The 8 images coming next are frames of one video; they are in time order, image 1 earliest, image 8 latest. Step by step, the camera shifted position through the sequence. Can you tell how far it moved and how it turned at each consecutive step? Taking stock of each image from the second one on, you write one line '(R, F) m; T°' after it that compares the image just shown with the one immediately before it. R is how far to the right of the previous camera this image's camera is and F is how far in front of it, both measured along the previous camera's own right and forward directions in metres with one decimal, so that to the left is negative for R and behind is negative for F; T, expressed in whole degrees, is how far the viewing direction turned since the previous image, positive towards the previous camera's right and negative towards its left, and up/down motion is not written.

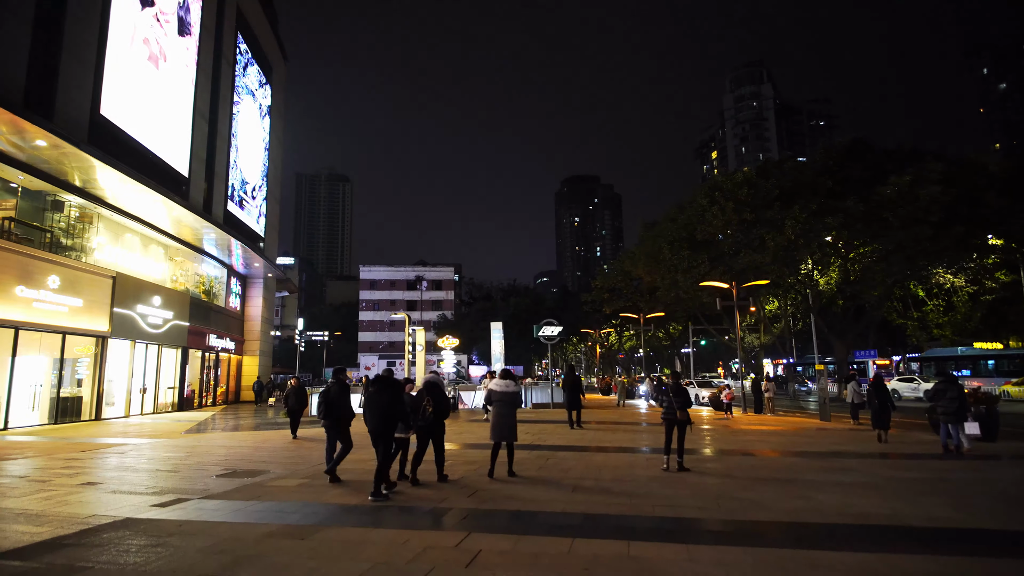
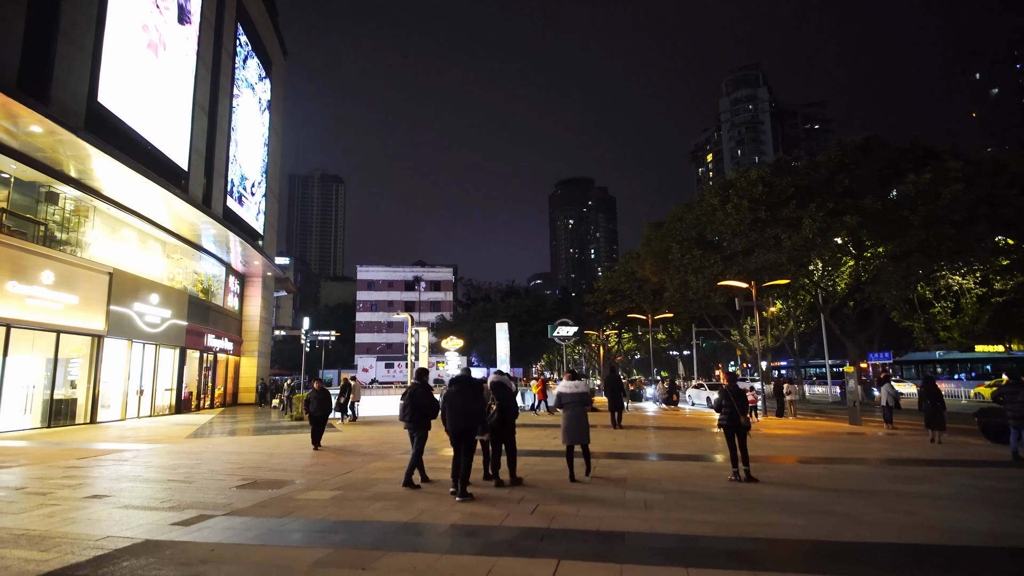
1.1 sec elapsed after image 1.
(-0.7, +0.7) m; +1°
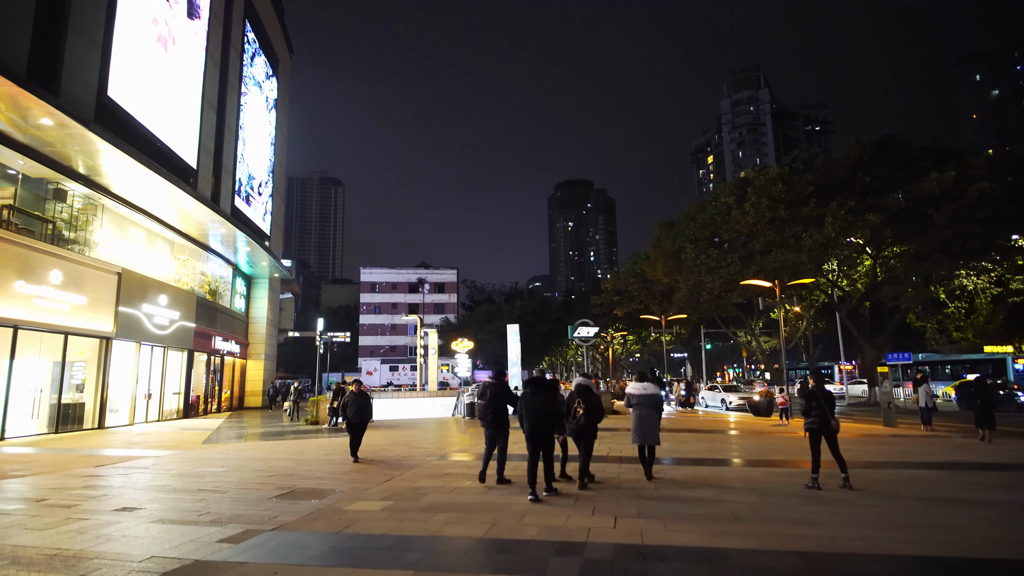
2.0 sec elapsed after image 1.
(-0.7, +0.5) m; 0°
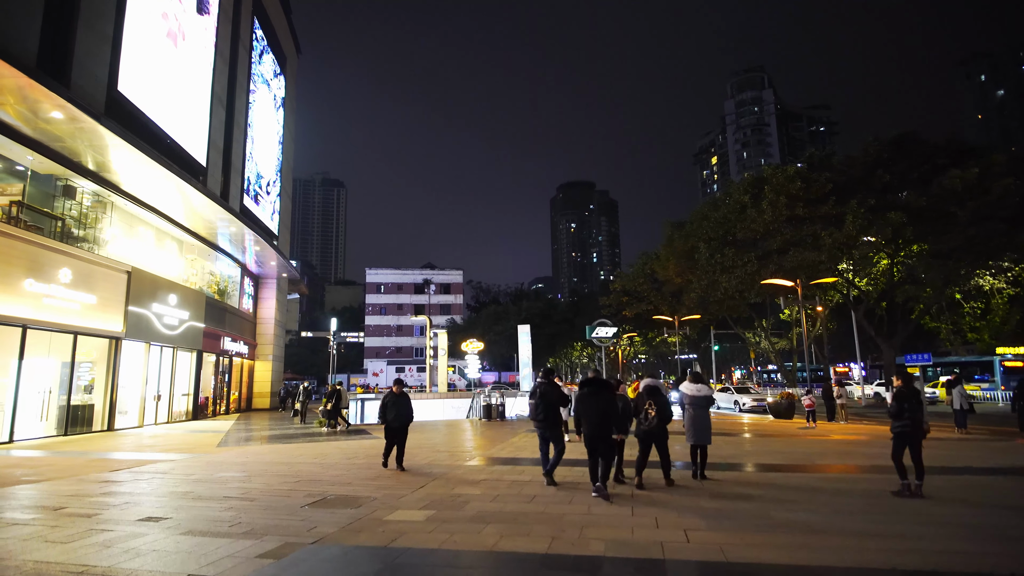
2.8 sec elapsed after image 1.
(-0.5, +0.4) m; 0°
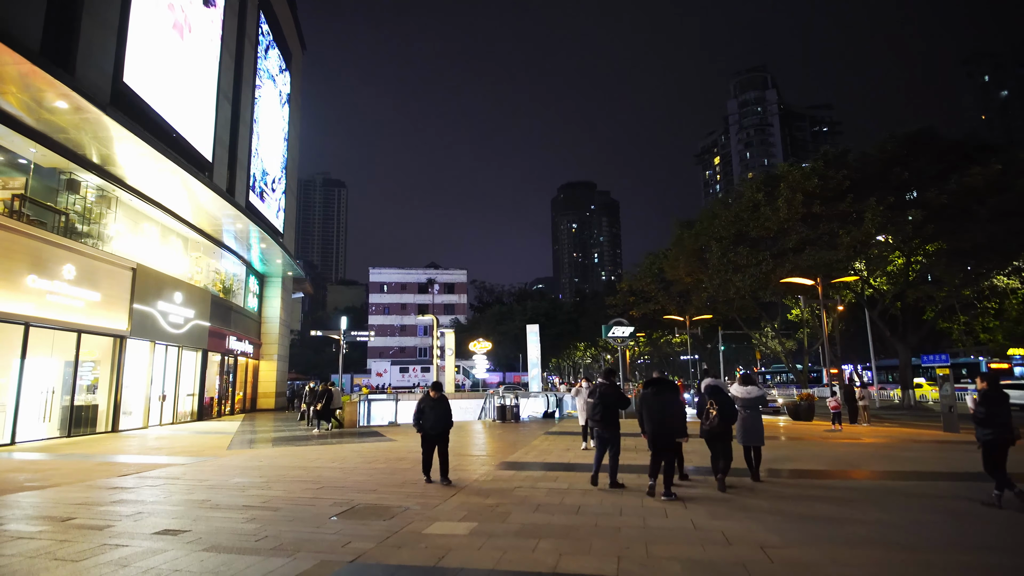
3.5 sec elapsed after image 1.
(-0.5, +0.5) m; 0°
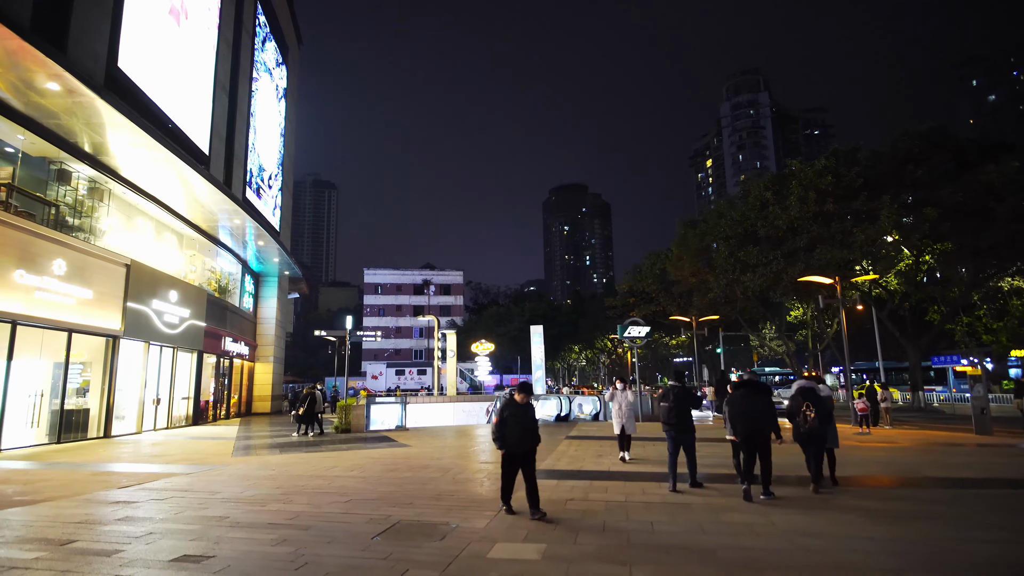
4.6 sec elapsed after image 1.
(-0.7, +0.7) m; +1°
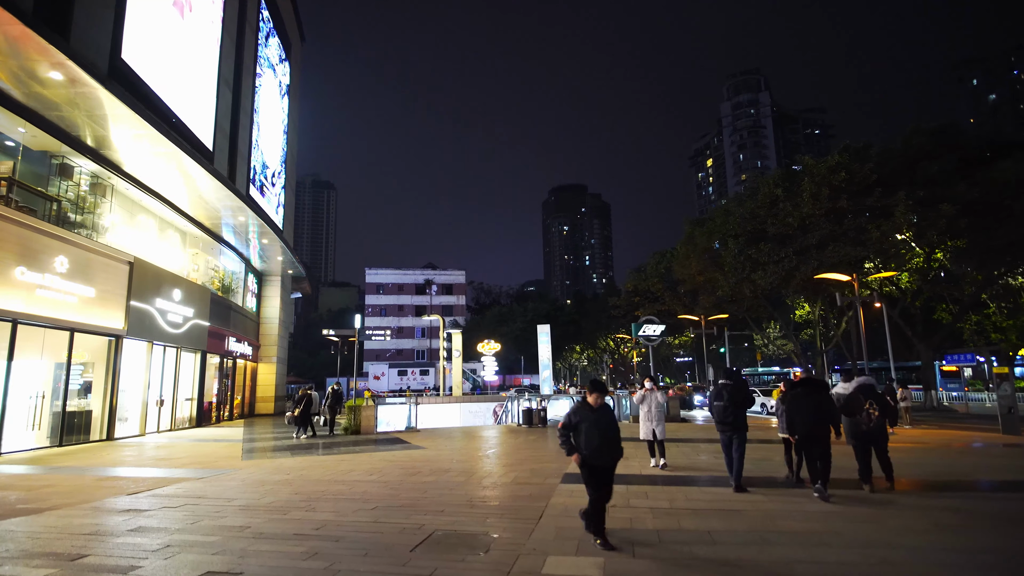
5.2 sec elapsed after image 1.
(-0.4, +0.4) m; 0°
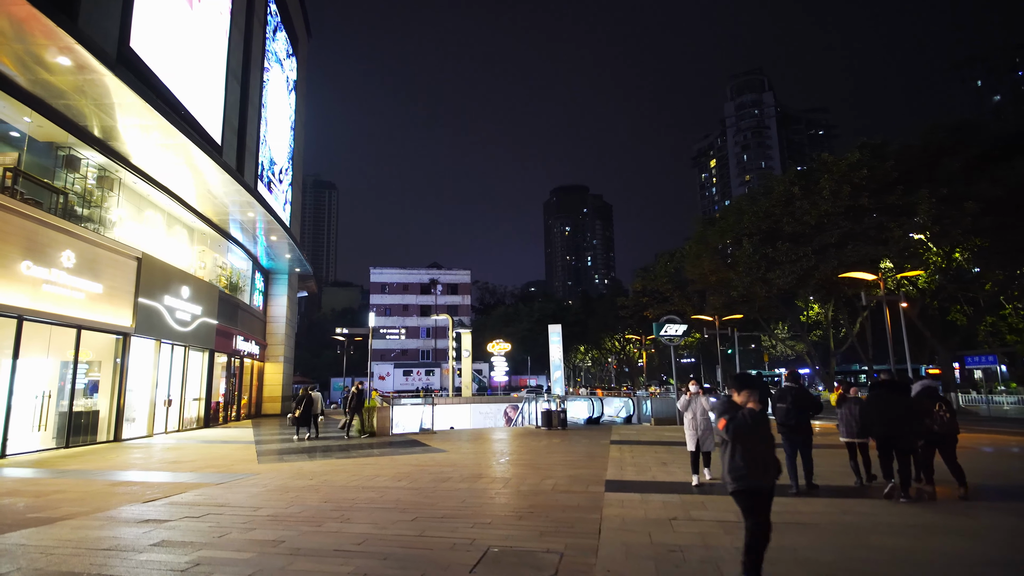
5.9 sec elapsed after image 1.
(-0.5, +0.5) m; 0°
